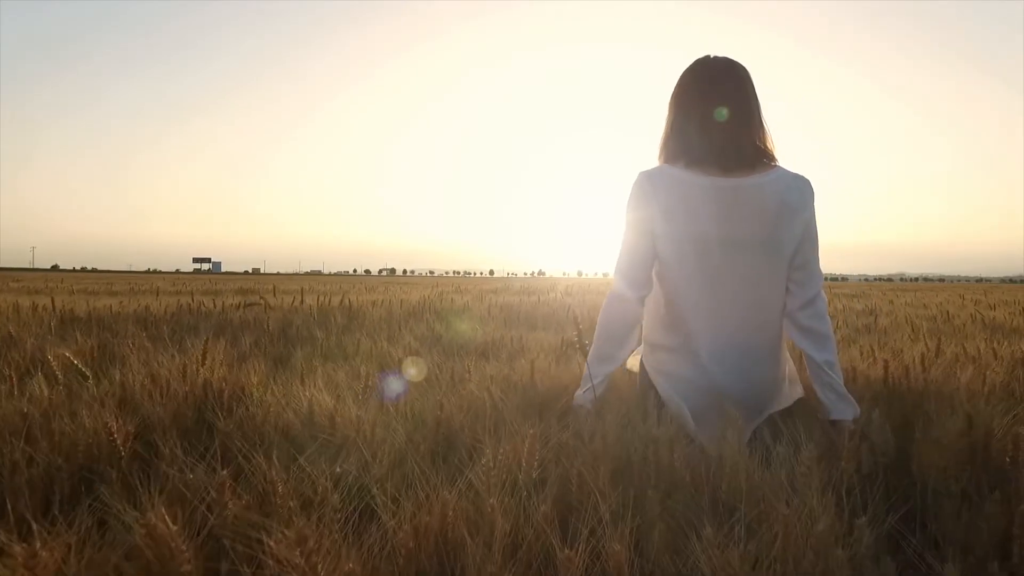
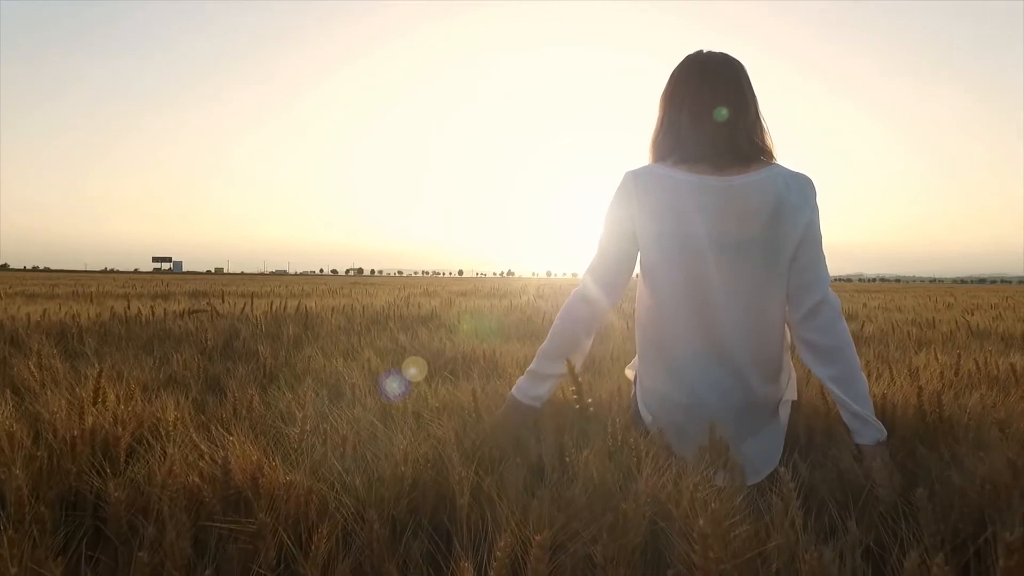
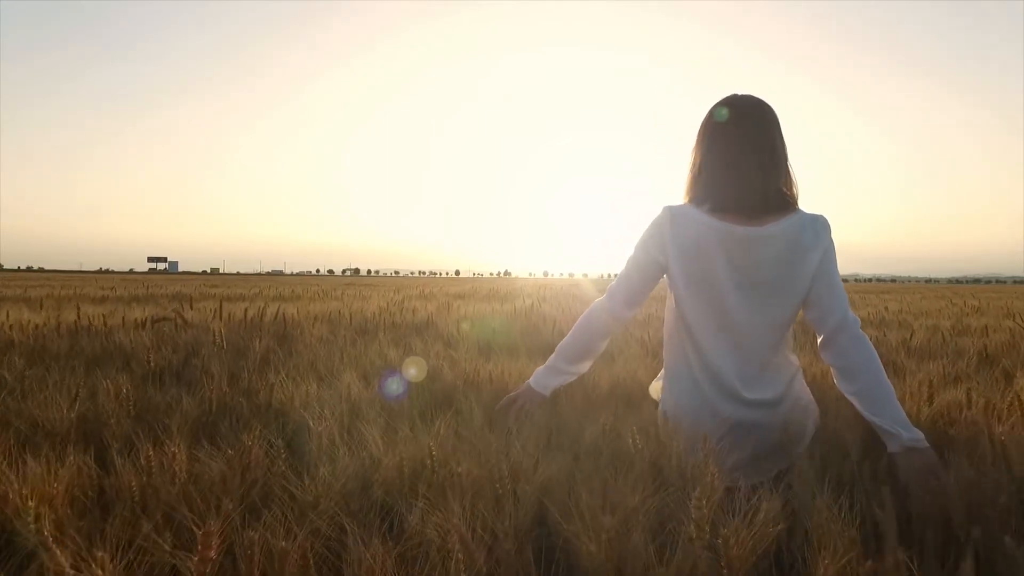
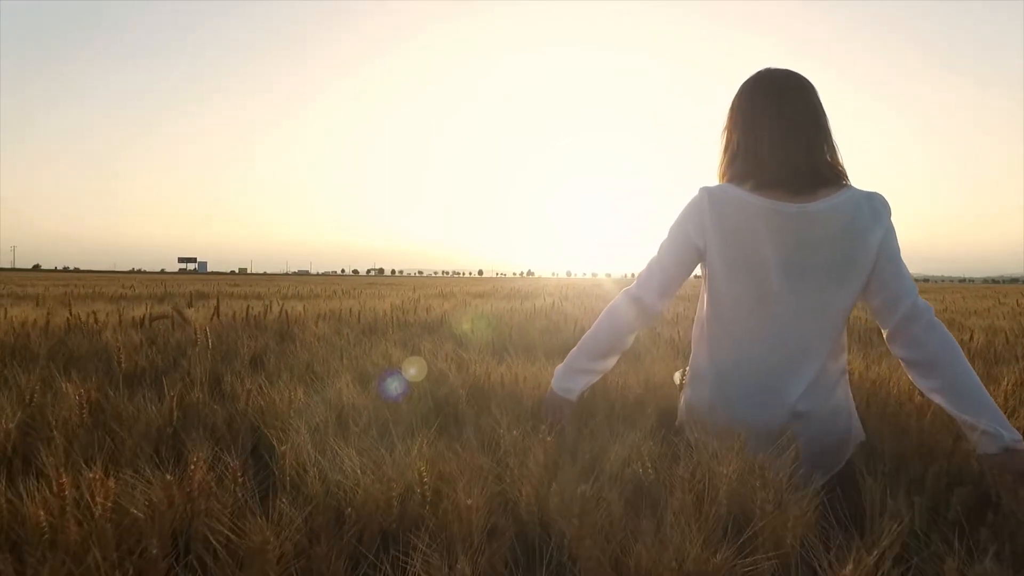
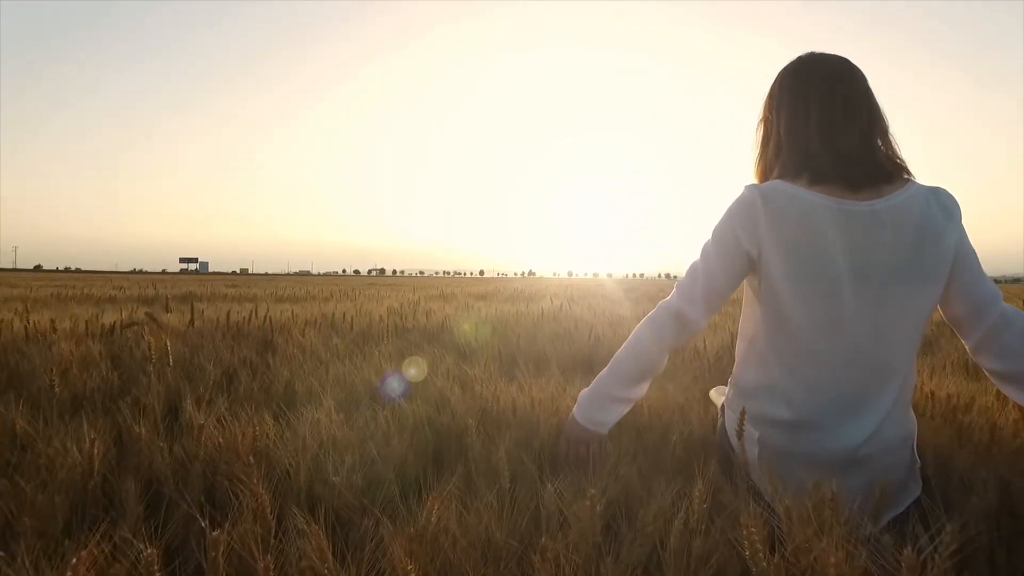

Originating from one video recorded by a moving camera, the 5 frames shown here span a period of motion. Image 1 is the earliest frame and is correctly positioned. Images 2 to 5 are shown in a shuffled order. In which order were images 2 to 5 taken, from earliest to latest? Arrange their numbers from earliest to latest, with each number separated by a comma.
2, 3, 4, 5
